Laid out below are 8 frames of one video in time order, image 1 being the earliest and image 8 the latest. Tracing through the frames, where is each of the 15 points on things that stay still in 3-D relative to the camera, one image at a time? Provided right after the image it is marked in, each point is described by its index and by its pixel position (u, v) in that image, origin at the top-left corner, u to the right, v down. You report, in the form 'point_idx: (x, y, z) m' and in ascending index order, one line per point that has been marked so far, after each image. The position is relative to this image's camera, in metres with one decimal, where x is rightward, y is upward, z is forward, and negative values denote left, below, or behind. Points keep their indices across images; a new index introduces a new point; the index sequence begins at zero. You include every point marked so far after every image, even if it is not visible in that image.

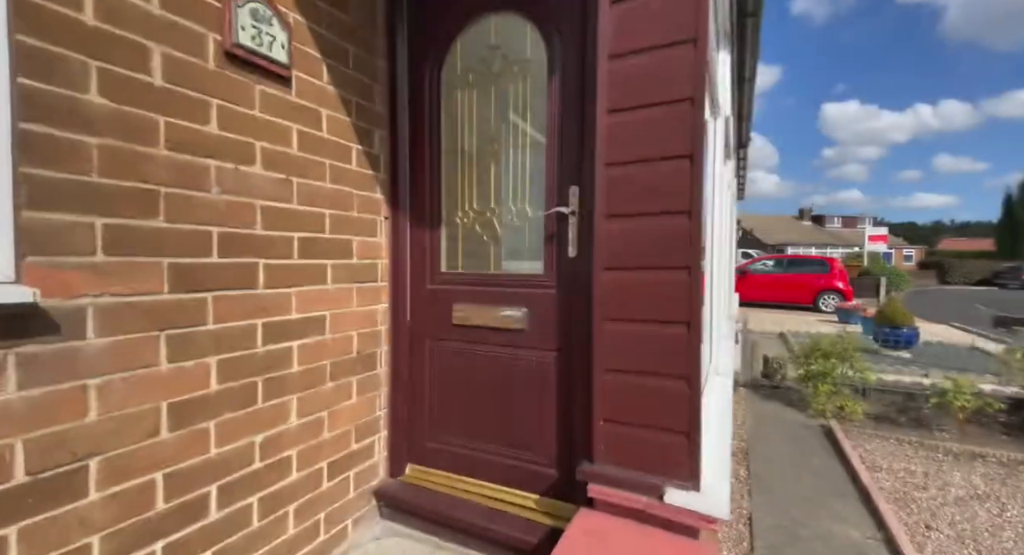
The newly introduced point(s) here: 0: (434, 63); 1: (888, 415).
0: (-0.3, +0.9, +1.9) m
1: (+4.1, -1.5, +5.2) m
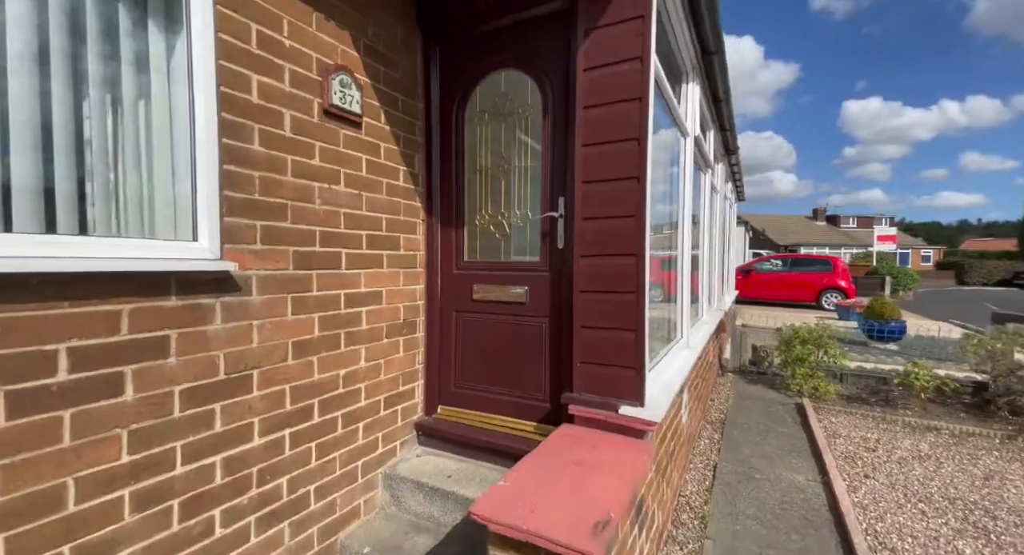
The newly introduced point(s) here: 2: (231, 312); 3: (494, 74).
0: (-0.3, +1.0, +2.6) m
1: (+4.2, -1.4, +5.7) m
2: (-1.0, -0.1, +1.7) m
3: (-0.1, +1.1, +2.5) m
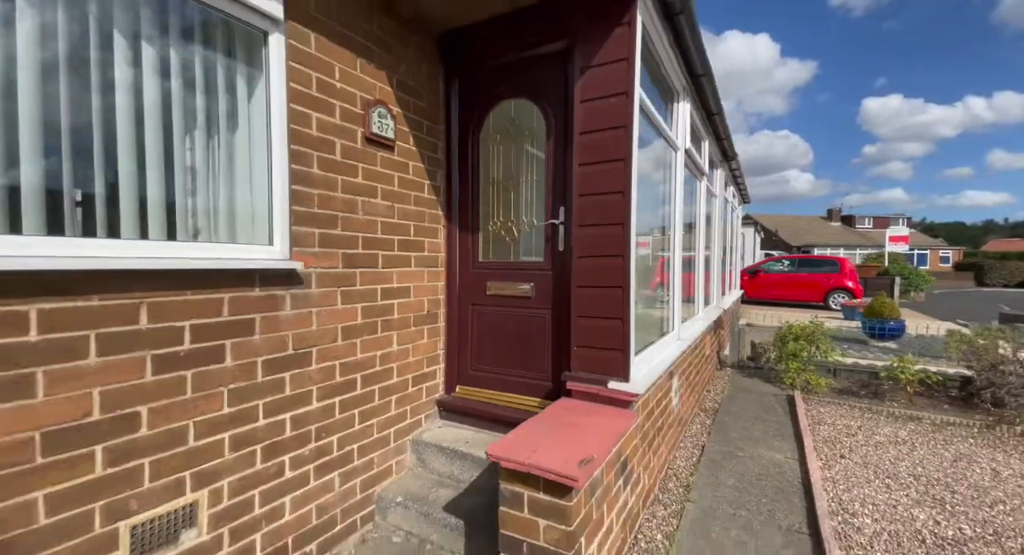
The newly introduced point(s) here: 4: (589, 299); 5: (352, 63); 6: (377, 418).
0: (-0.2, +1.0, +3.0) m
1: (+4.3, -1.4, +6.1) m
2: (-1.0, -0.1, +2.1) m
3: (-0.1, +1.1, +3.0) m
4: (+0.4, -0.1, +2.5) m
5: (-0.8, +1.1, +2.4) m
6: (-0.7, -0.8, +2.6) m
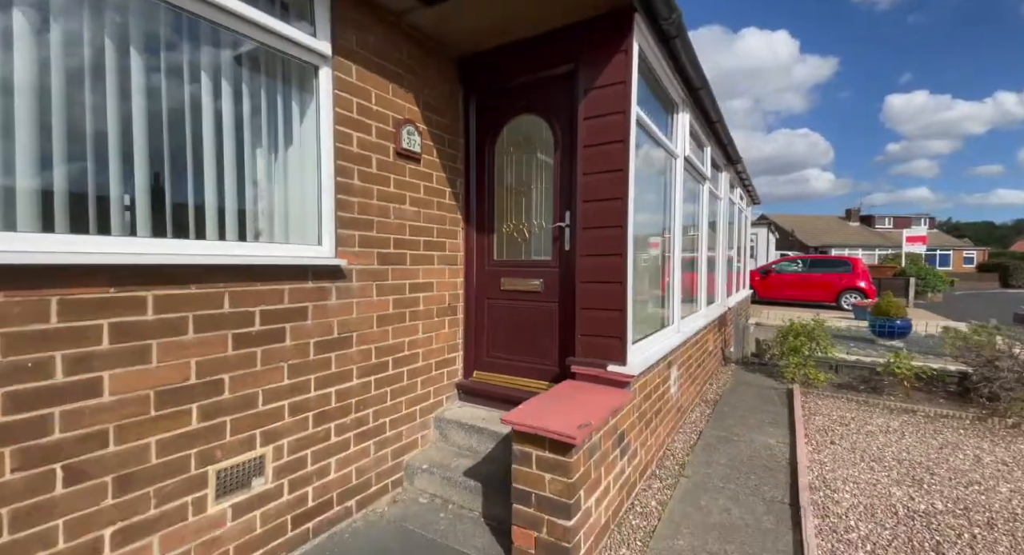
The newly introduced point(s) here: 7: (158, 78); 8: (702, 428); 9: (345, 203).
0: (-0.2, +1.0, +3.4) m
1: (+4.5, -1.4, +6.3) m
2: (-0.9, -0.1, +2.5) m
3: (0.0, +1.1, +3.3) m
4: (+0.5, -0.1, +2.9) m
5: (-0.7, +1.1, +2.8) m
6: (-0.7, -0.7, +3.0) m
7: (-1.4, +0.8, +1.9) m
8: (+1.8, -1.4, +4.4) m
9: (-0.9, +0.4, +2.6) m
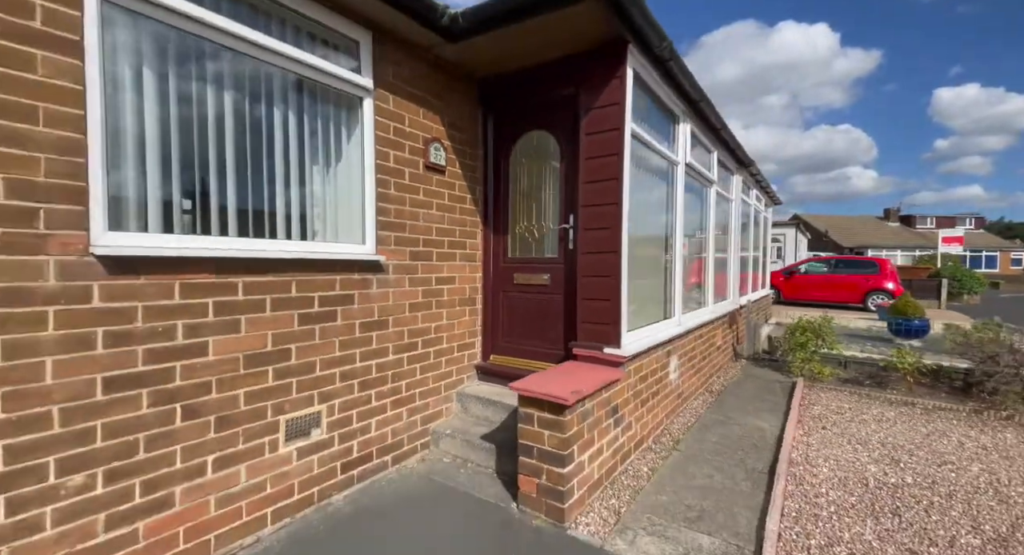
0: (-0.1, +1.0, +3.9) m
1: (+4.7, -1.4, +6.5) m
2: (-0.9, 0.0, +3.1) m
3: (+0.1, +1.2, +3.8) m
4: (+0.6, -0.1, +3.4) m
5: (-0.7, +1.2, +3.3) m
6: (-0.6, -0.7, +3.5) m
7: (-1.4, +0.9, +2.4) m
8: (+1.9, -1.4, +4.8) m
9: (-0.8, +0.4, +3.1) m
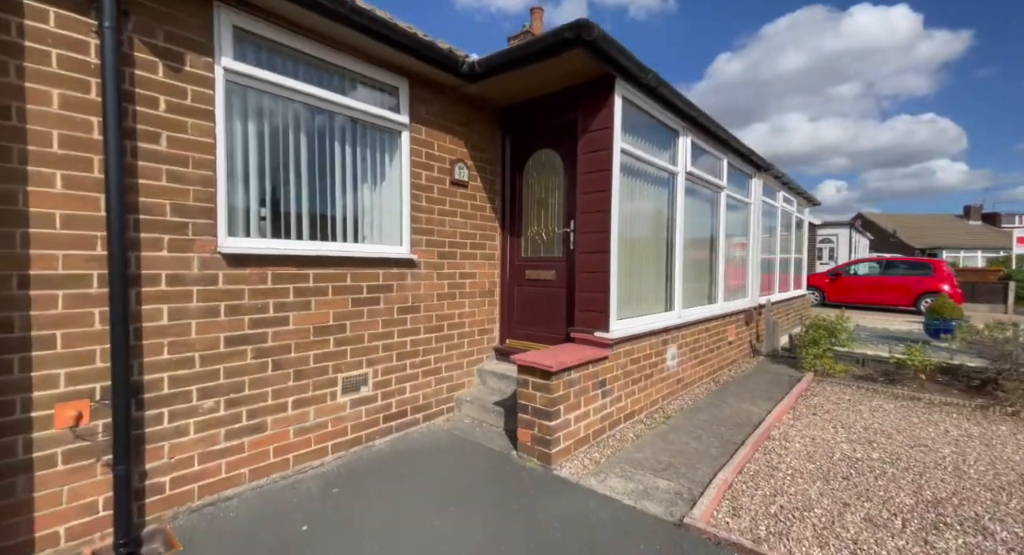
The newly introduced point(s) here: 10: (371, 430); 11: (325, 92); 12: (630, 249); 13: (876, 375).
0: (+0.1, +1.1, +4.6) m
1: (+5.1, -1.4, +6.8) m
2: (-0.8, 0.0, +3.9) m
3: (+0.3, +1.2, +4.5) m
4: (+0.6, 0.0, +4.0) m
5: (-0.6, +1.2, +4.1) m
6: (-0.5, -0.7, +4.3) m
7: (-1.4, +0.9, +3.3) m
8: (+2.1, -1.3, +5.3) m
9: (-0.8, +0.5, +3.9) m
10: (-1.1, -1.2, +3.6) m
11: (-1.3, +1.3, +3.3) m
12: (+1.1, +0.3, +4.5) m
13: (+5.2, -1.4, +6.8) m
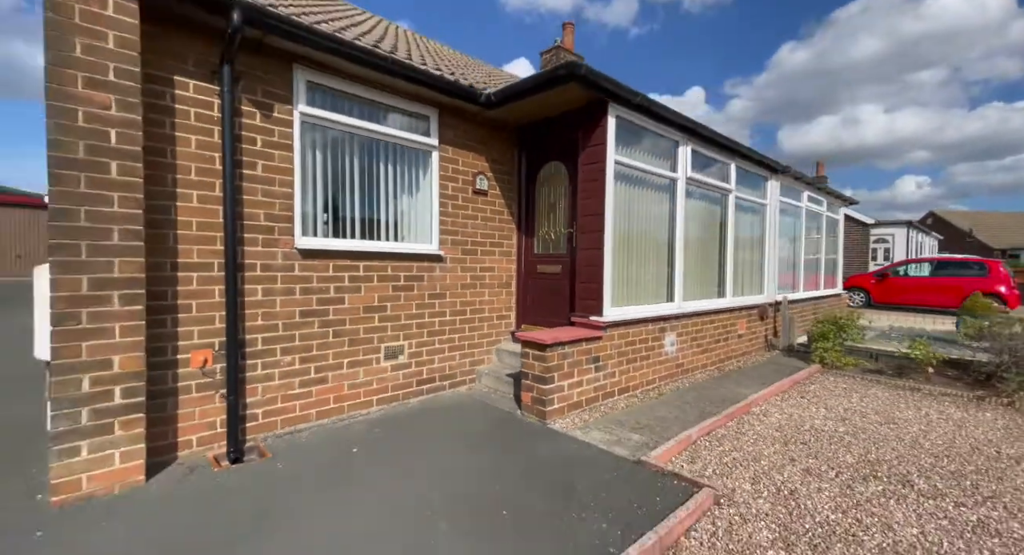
0: (+0.3, +1.1, +5.4) m
1: (+5.5, -1.4, +7.0) m
2: (-0.7, +0.1, +4.8) m
3: (+0.4, +1.3, +5.3) m
4: (+0.7, 0.0, +4.8) m
5: (-0.5, +1.3, +5.0) m
6: (-0.4, -0.6, +5.1) m
7: (-1.3, +1.0, +4.3) m
8: (+2.3, -1.3, +5.9) m
9: (-0.7, +0.6, +4.8) m
10: (-1.0, -1.1, +4.5) m
11: (-1.2, +1.4, +4.2) m
12: (+1.3, +0.3, +5.2) m
13: (+5.5, -1.4, +7.0) m
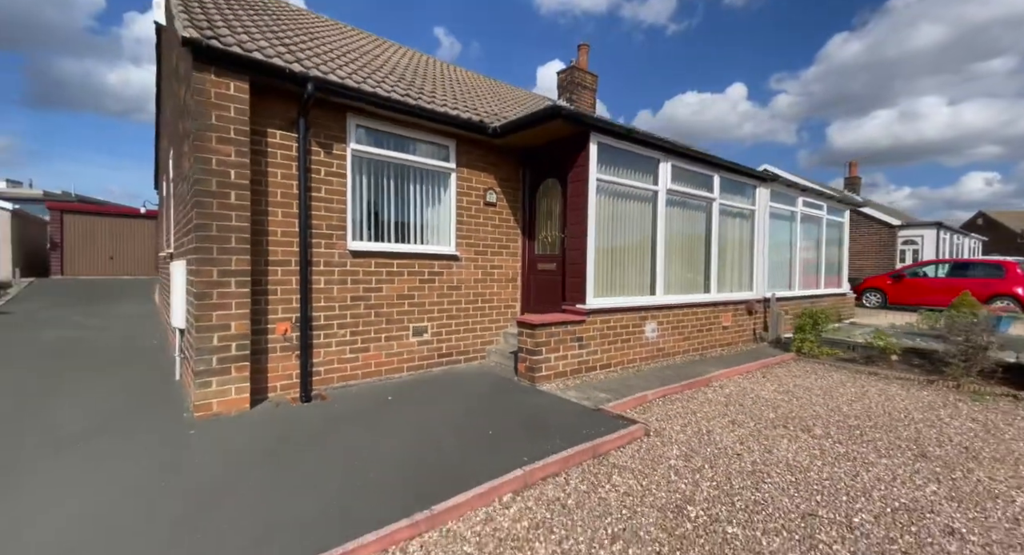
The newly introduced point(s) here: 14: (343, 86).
0: (+0.3, +1.2, +6.6) m
1: (+5.6, -1.3, +7.8) m
2: (-0.7, +0.1, +6.0) m
3: (+0.5, +1.3, +6.5) m
4: (+0.8, +0.1, +5.9) m
5: (-0.4, +1.3, +6.2) m
6: (-0.3, -0.5, +6.3) m
7: (-1.3, +1.1, +5.5) m
8: (+2.4, -1.2, +6.9) m
9: (-0.7, +0.6, +6.0) m
10: (-1.0, -1.0, +5.8) m
11: (-1.2, +1.4, +5.5) m
12: (+1.3, +0.4, +6.3) m
13: (+5.7, -1.3, +7.8) m
14: (-1.7, +1.9, +4.6) m
